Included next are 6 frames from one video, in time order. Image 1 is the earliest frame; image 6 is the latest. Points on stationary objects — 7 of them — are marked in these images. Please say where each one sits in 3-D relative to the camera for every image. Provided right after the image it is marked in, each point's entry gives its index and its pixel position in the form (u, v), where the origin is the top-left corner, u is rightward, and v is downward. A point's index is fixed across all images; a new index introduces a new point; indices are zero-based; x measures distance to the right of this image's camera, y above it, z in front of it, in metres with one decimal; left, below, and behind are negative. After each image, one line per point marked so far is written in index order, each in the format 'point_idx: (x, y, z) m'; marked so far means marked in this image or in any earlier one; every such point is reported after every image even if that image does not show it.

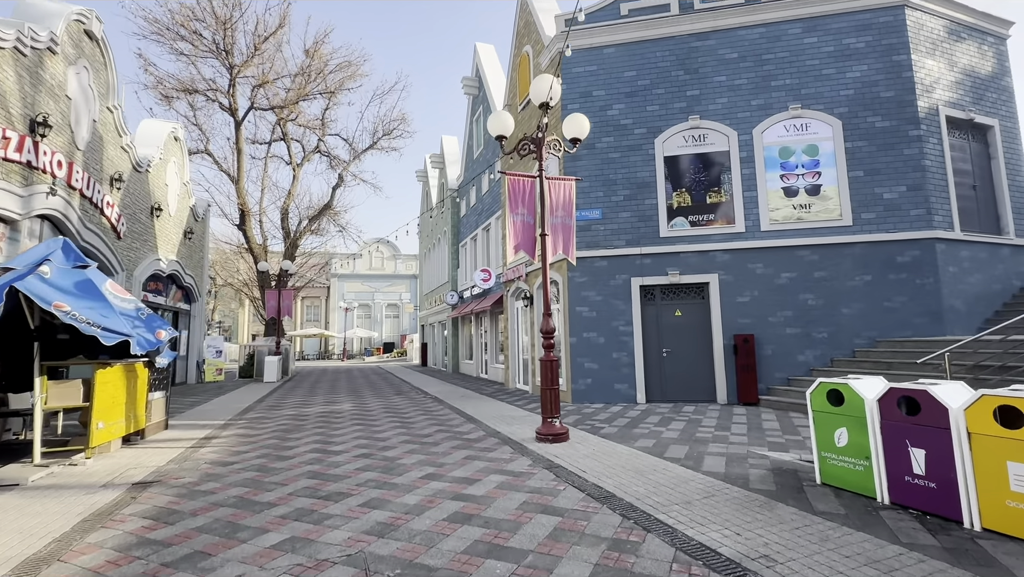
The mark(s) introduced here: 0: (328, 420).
0: (-3.8, -2.7, +9.6) m
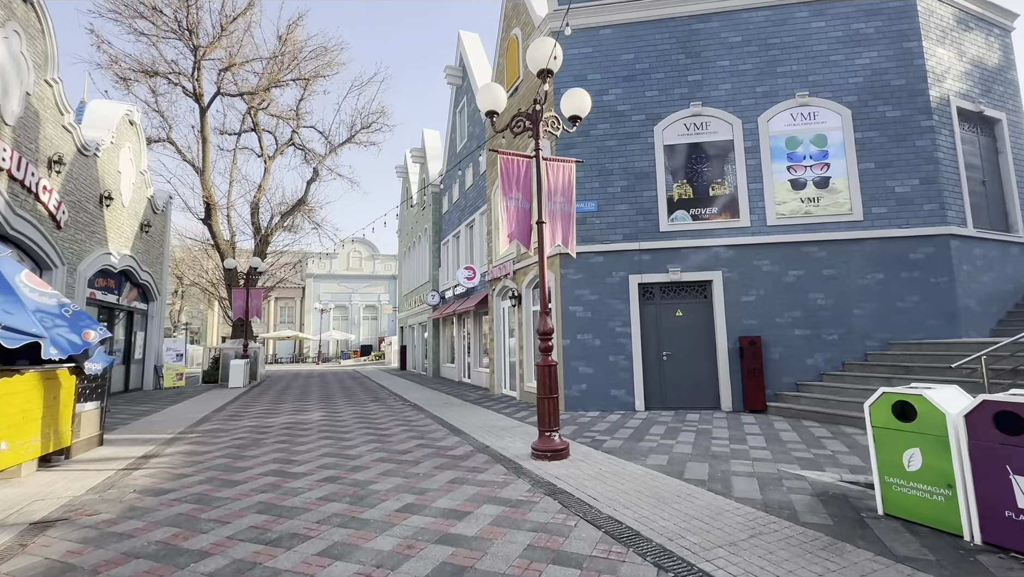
0: (-4.0, -2.6, +8.5) m
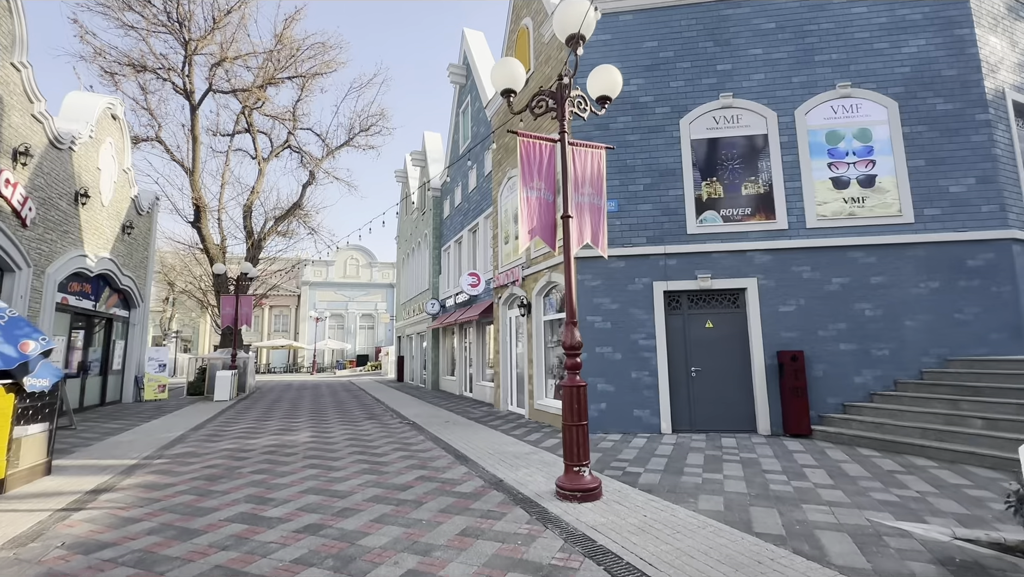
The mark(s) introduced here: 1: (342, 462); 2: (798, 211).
0: (-3.8, -2.7, +7.5) m
1: (-2.6, -2.6, +7.2) m
2: (+5.3, +1.4, +8.6) m
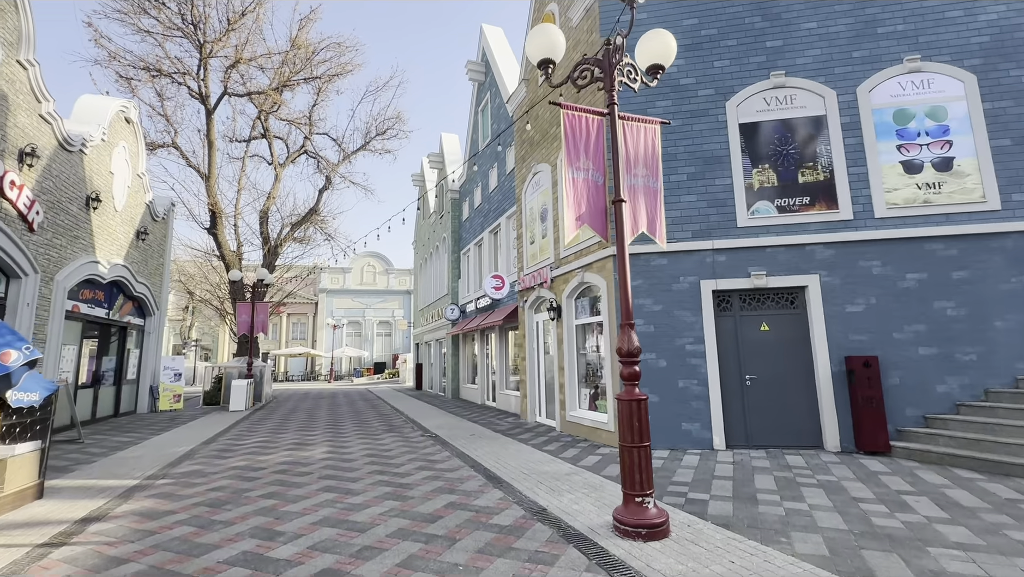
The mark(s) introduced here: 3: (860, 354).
0: (-3.3, -2.7, +6.8) m
1: (-2.1, -2.7, +6.4) m
2: (+5.8, +1.5, +7.7) m
3: (+5.4, -1.0, +7.3) m
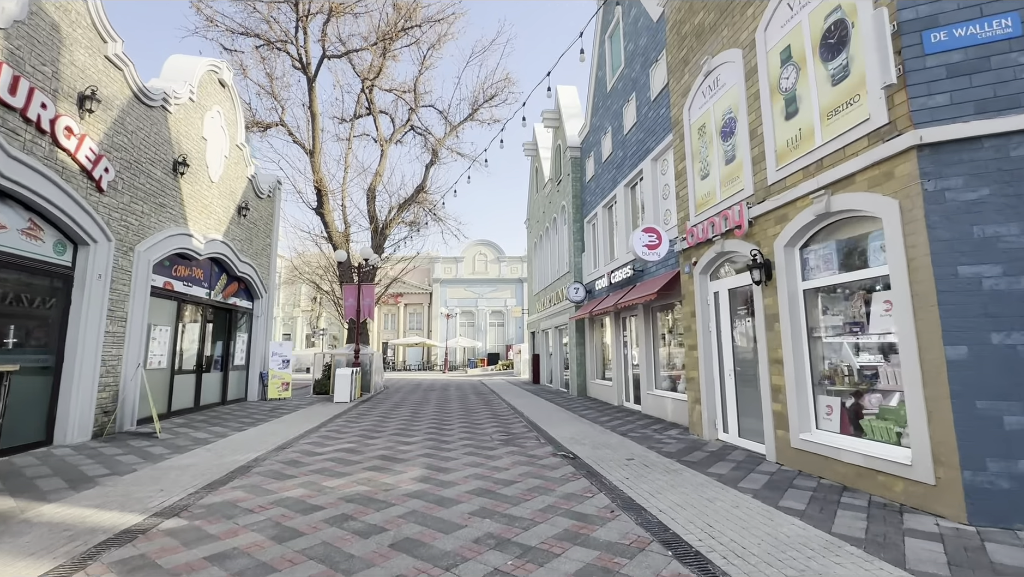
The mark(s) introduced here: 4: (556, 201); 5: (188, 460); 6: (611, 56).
0: (-1.4, -2.1, +4.1) m
1: (-0.4, -2.0, +3.5) m
2: (+7.5, +2.3, +2.8) m
3: (+7.1, -0.2, +2.6) m
4: (+1.8, +3.5, +18.7) m
5: (-4.7, -2.5, +6.8) m
6: (+2.9, +6.8, +13.7) m
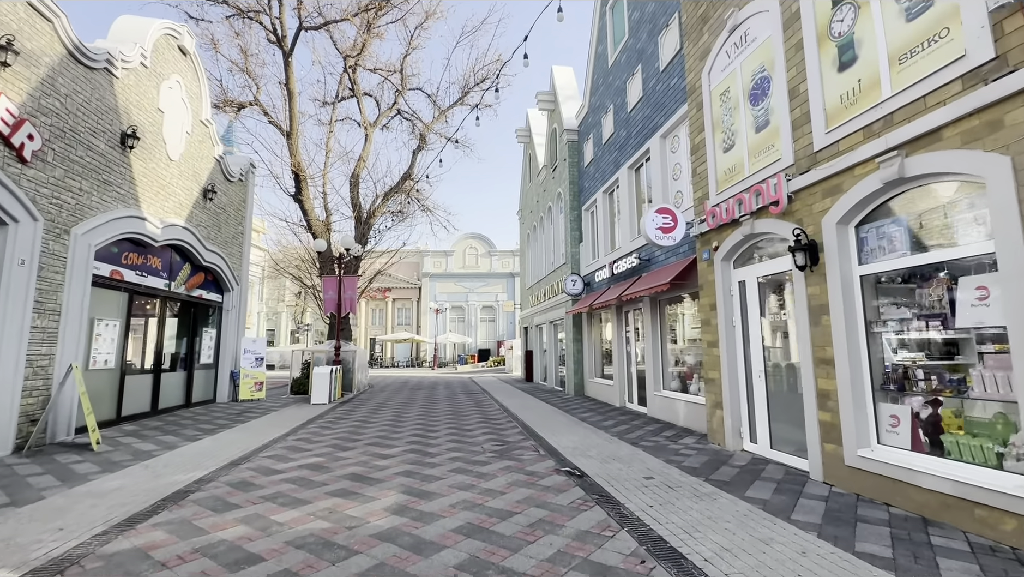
0: (-1.4, -2.0, +3.0) m
1: (-0.4, -1.9, +2.4) m
2: (+7.5, +2.4, +1.9) m
3: (+7.1, -0.1, +1.6) m
4: (+1.5, +3.8, +17.7) m
5: (-4.7, -2.3, +5.6) m
6: (+2.7, +7.0, +12.6) m
